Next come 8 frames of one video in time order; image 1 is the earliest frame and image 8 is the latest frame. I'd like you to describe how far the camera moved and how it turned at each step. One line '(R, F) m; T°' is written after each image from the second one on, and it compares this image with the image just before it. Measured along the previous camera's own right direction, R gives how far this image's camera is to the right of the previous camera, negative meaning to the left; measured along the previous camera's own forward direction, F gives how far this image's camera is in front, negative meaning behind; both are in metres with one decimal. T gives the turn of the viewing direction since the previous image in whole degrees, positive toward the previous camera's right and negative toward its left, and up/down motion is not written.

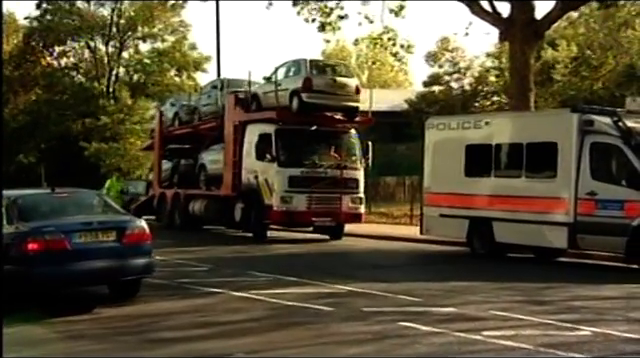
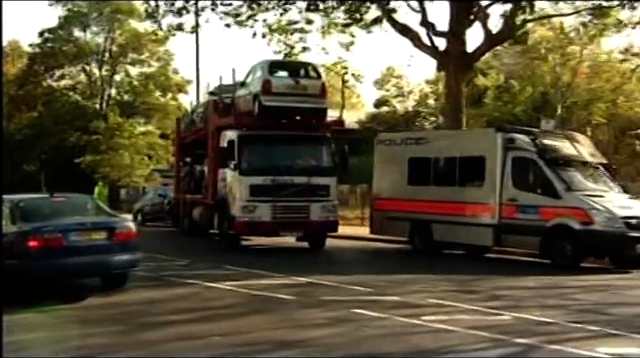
(+0.7, -1.6) m; +1°
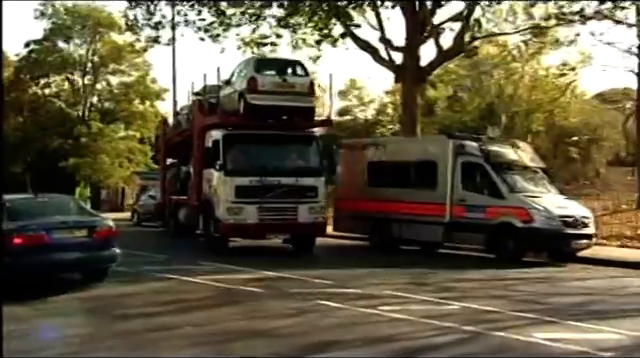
(+0.6, -1.0) m; +2°
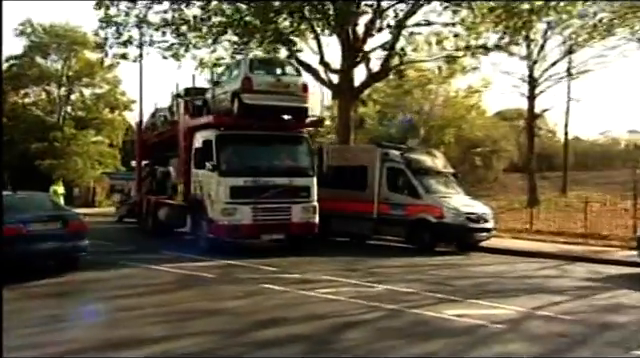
(+1.0, -2.2) m; +3°
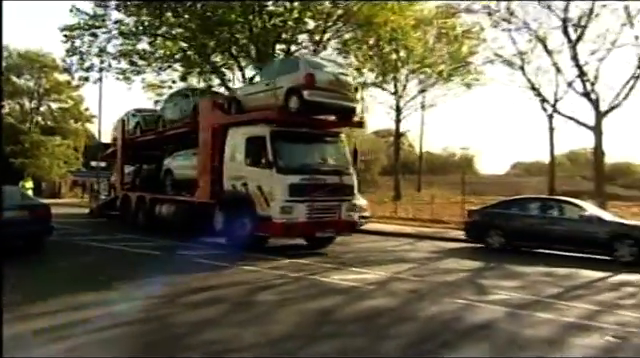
(+1.1, -4.8) m; +7°
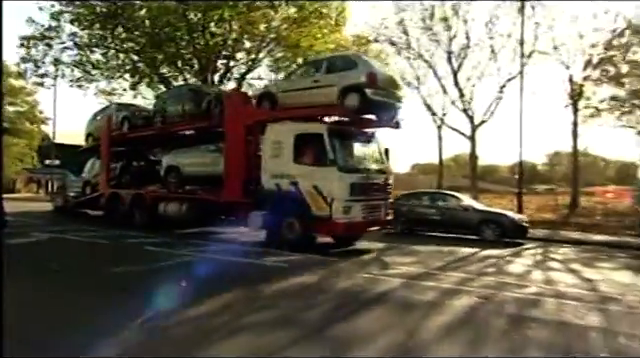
(+0.2, -3.7) m; +8°
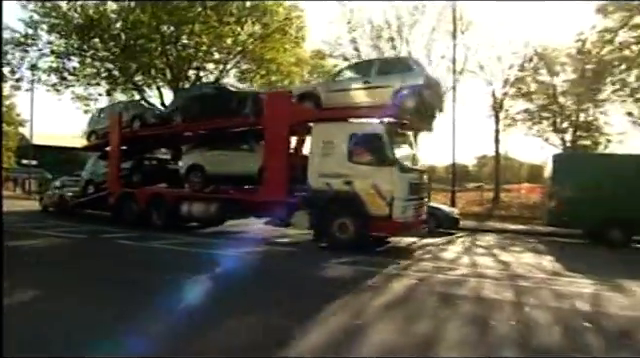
(-0.3, -2.7) m; +6°
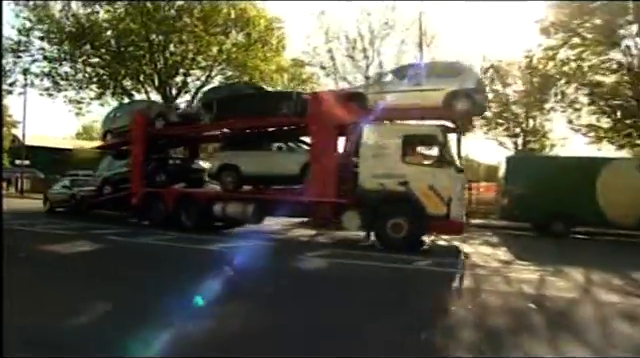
(-0.2, -2.0) m; +3°
